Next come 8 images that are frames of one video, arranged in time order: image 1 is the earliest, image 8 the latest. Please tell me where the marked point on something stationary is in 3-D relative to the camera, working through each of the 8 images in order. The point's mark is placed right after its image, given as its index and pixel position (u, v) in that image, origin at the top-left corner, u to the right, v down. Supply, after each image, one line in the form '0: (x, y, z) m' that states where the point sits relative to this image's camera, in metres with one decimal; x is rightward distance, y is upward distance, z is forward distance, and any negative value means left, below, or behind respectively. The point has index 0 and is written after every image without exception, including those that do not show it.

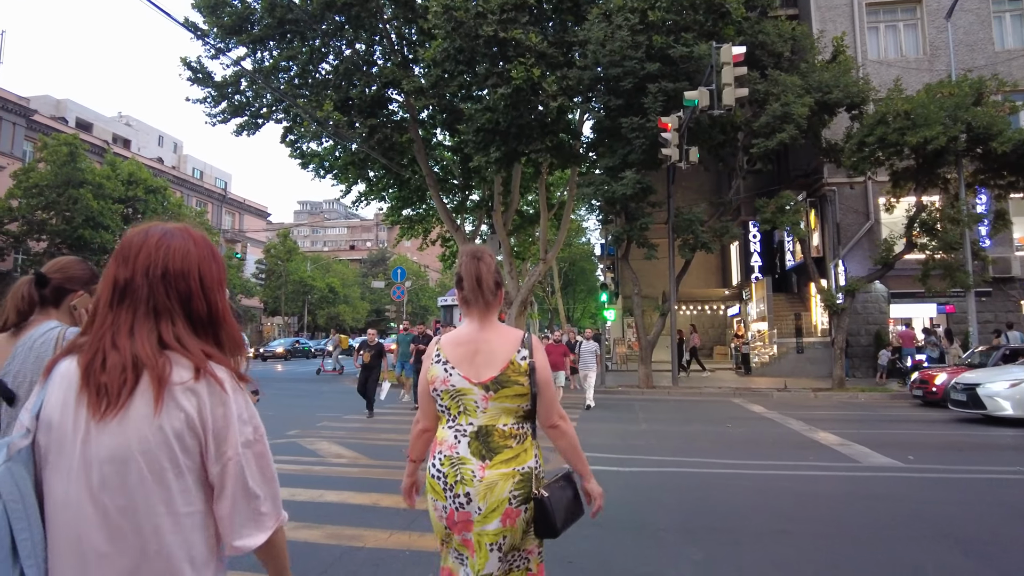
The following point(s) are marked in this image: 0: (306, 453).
0: (-2.6, -2.1, +8.2) m
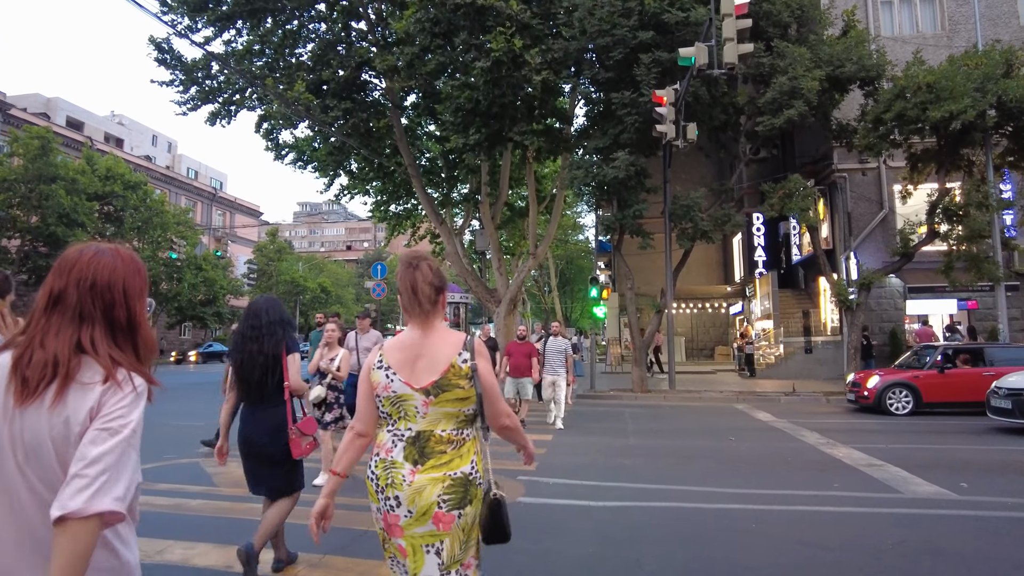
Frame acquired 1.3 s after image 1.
0: (-3.1, -1.9, +6.6) m
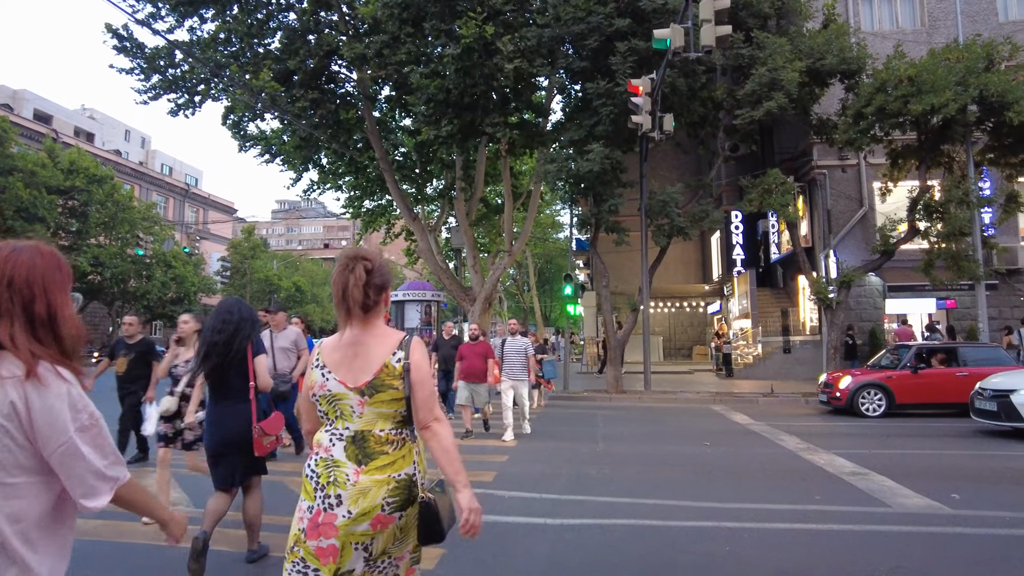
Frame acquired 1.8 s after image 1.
0: (-3.5, -1.8, +5.9) m
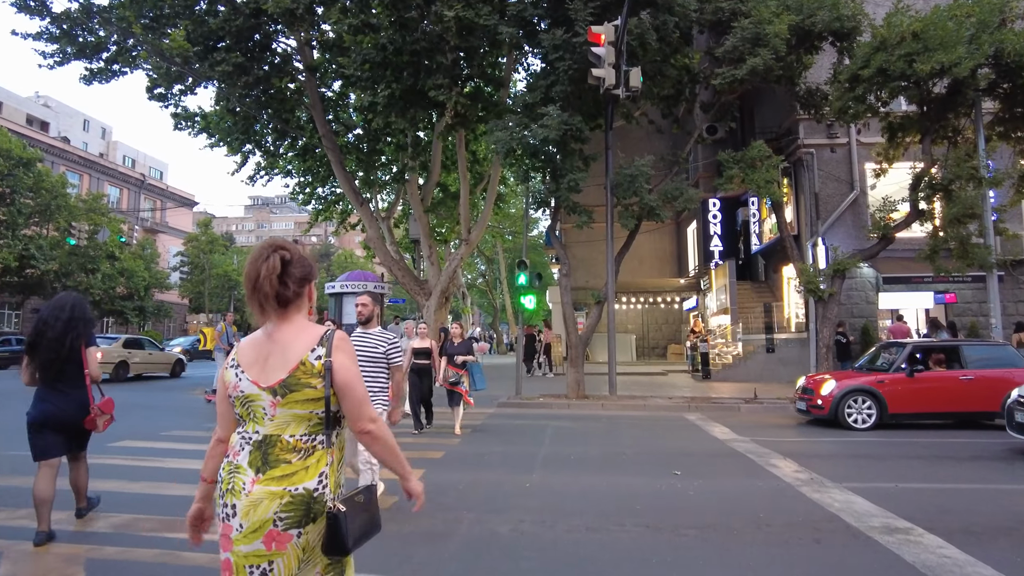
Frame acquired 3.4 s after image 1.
0: (-4.3, -1.6, +3.4) m
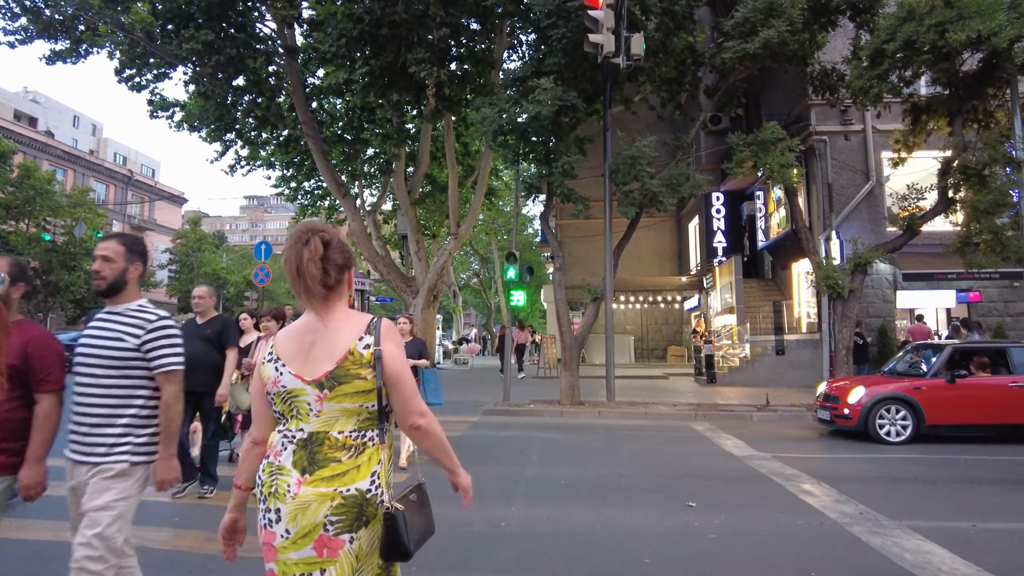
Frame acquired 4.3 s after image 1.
0: (-4.5, -1.5, +2.1) m
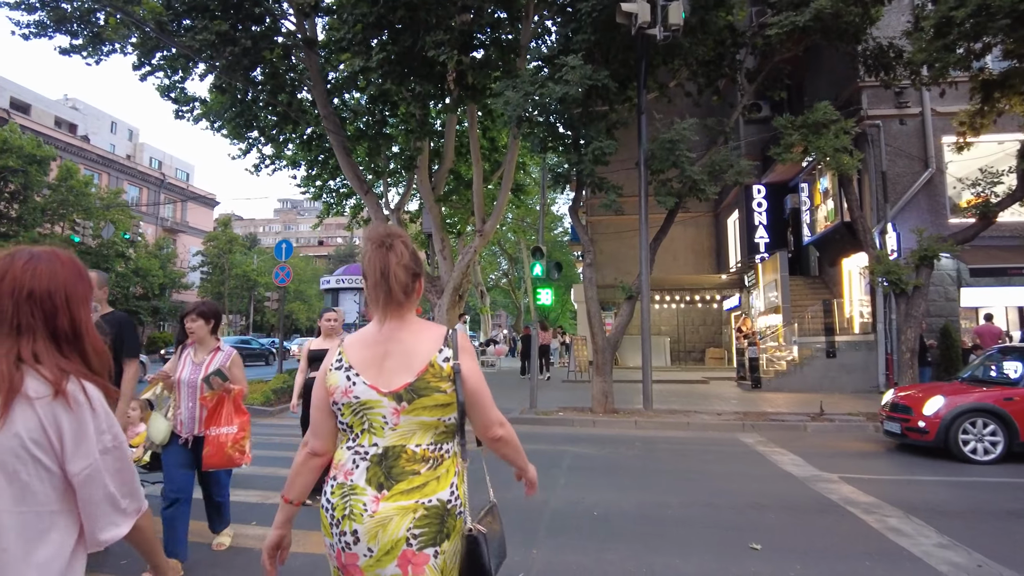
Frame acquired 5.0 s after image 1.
0: (-4.5, -1.4, +1.4) m
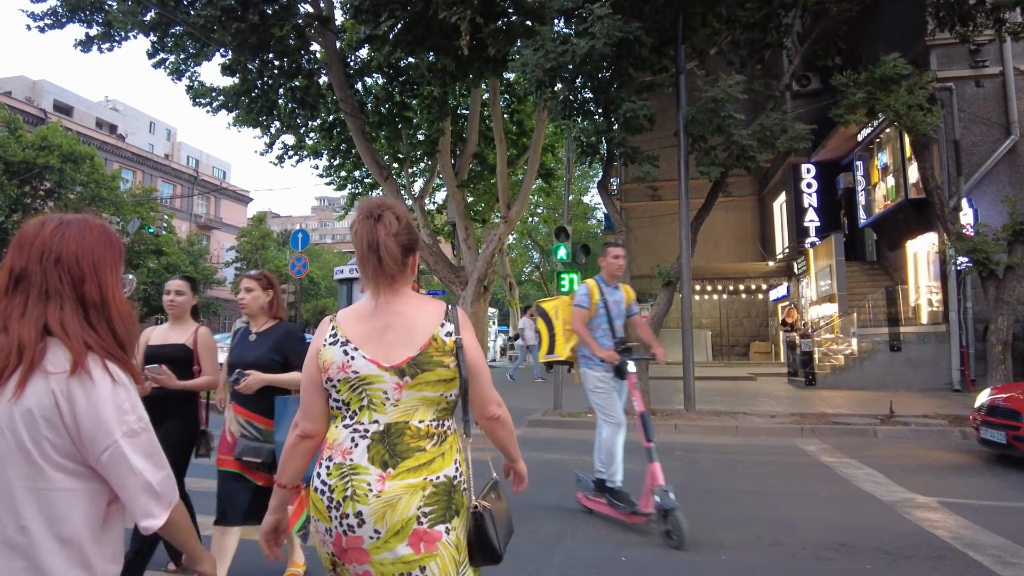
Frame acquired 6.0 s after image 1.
0: (-4.7, -1.3, +0.3) m
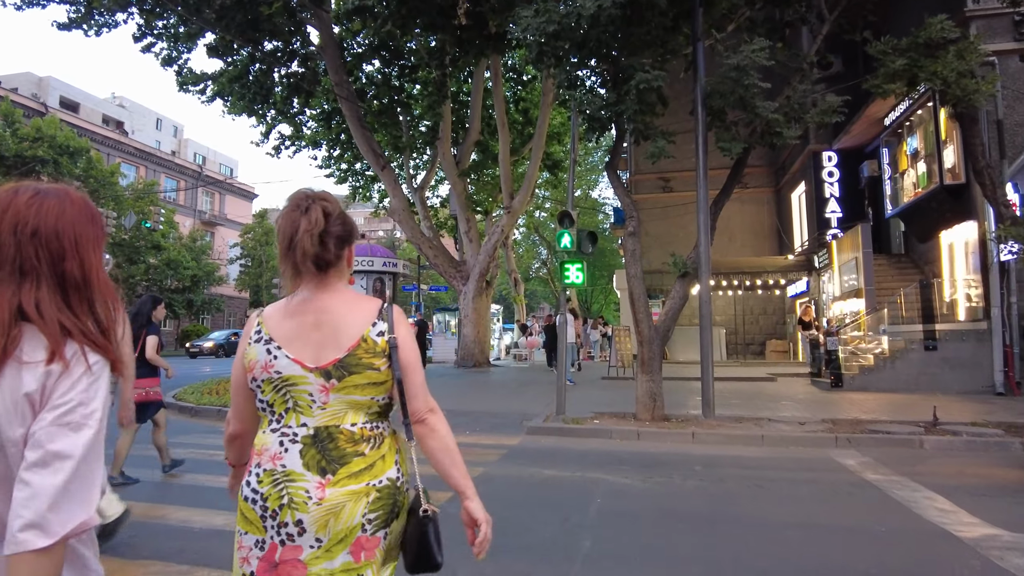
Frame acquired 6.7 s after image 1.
0: (-4.9, -1.2, -0.7) m
